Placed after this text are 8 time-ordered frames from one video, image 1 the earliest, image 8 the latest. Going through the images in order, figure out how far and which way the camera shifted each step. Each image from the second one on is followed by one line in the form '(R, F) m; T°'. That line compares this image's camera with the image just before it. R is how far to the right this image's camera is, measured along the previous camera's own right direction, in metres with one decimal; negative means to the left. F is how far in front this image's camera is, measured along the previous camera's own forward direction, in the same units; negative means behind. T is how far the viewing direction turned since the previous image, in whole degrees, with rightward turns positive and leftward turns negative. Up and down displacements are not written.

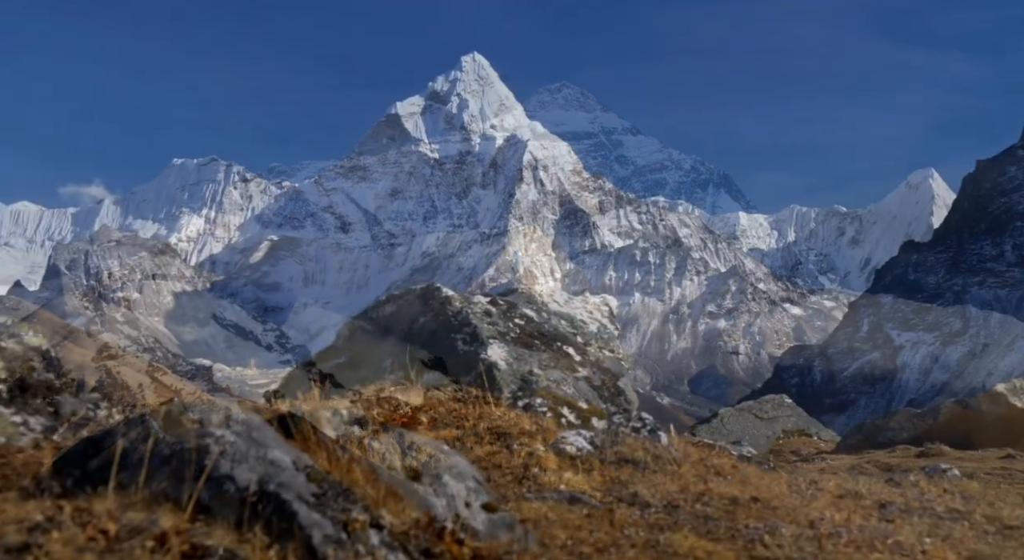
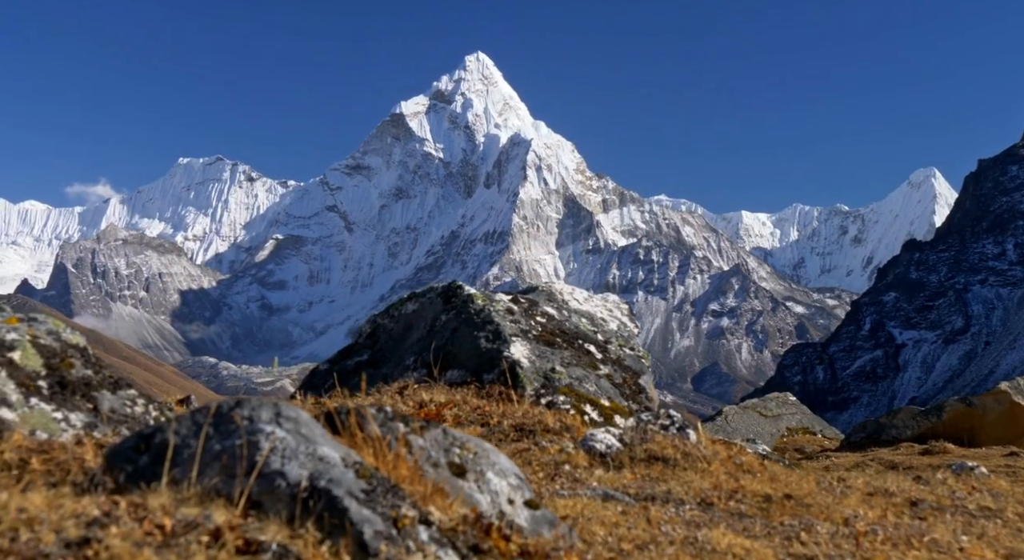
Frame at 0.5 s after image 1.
(-0.6, -0.1) m; +1°
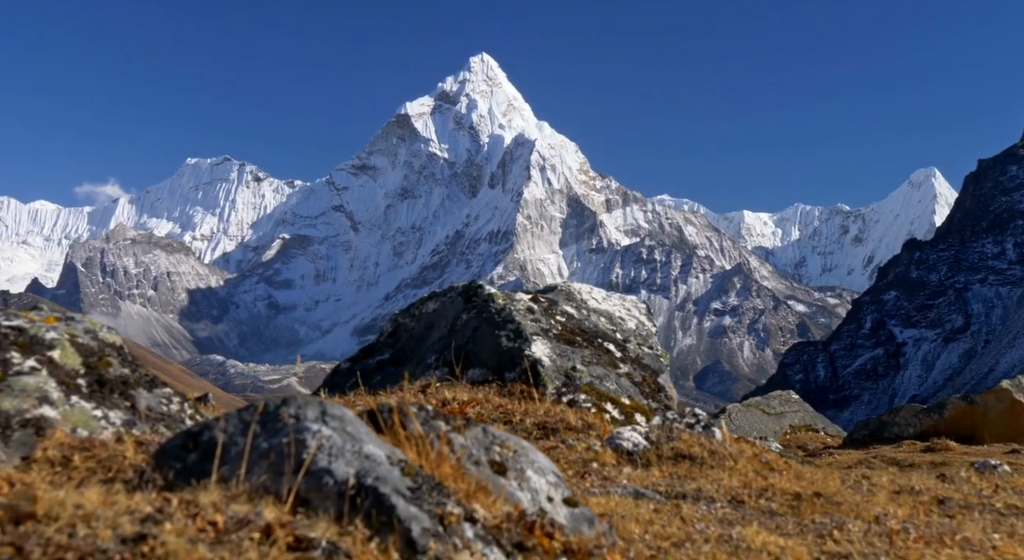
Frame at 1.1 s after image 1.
(-0.6, -0.1) m; 0°
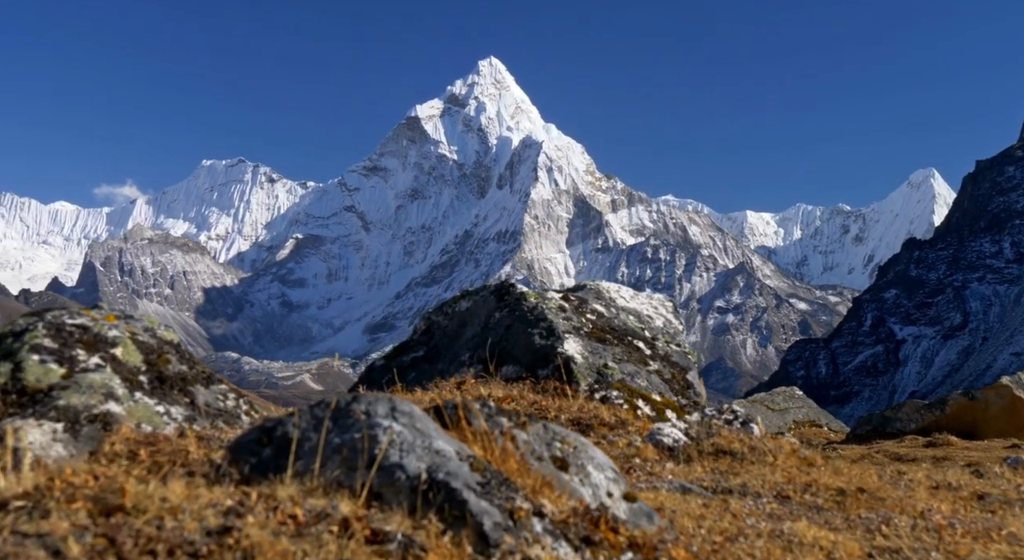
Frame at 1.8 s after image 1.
(-0.9, -0.3) m; +1°
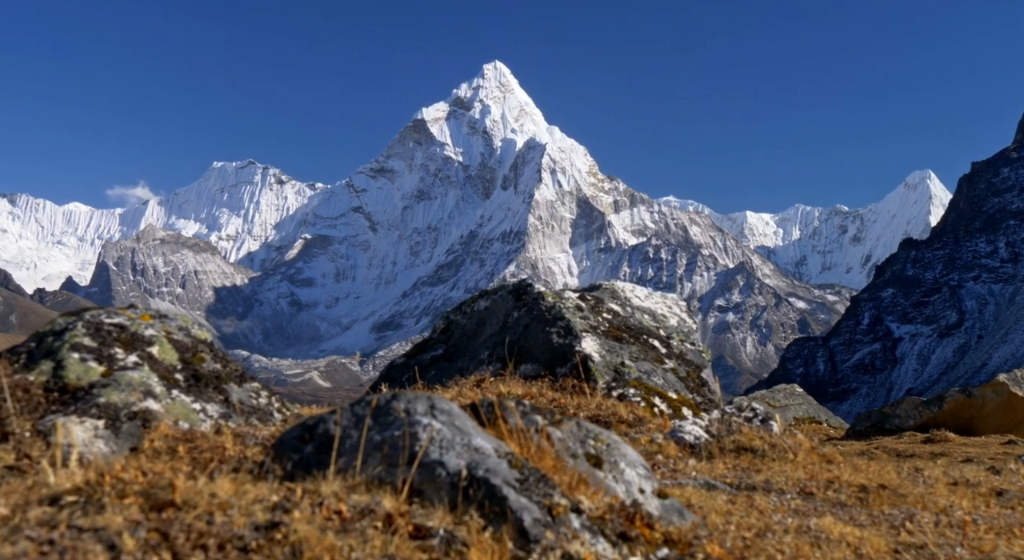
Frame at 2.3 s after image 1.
(-0.5, -0.2) m; 0°
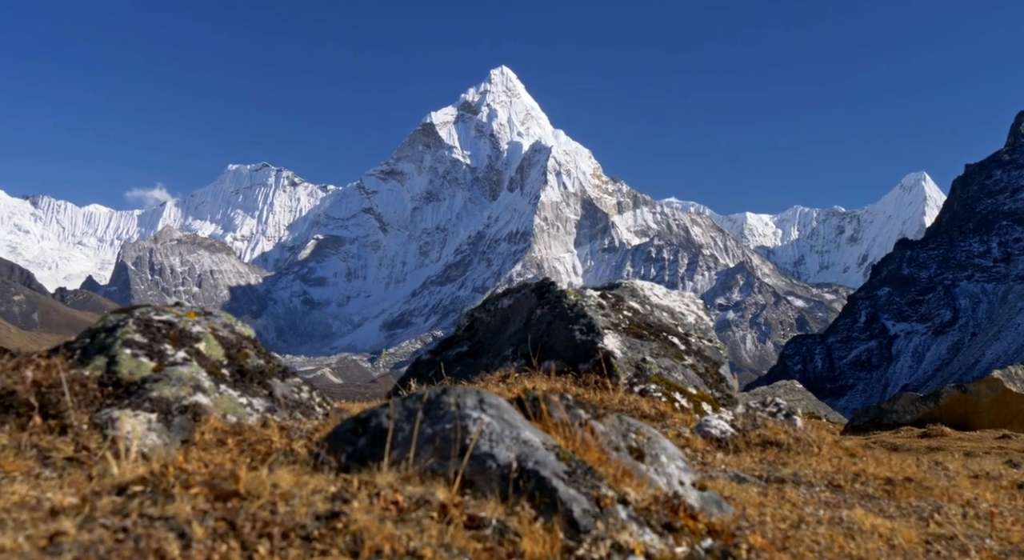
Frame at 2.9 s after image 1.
(-0.6, -0.3) m; 0°
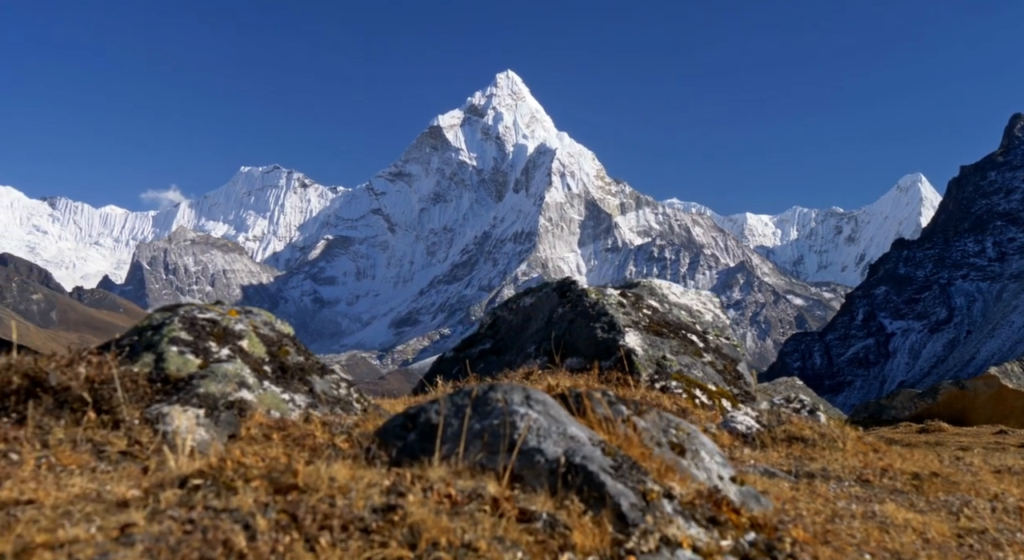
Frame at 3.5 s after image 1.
(-0.6, -0.2) m; 0°
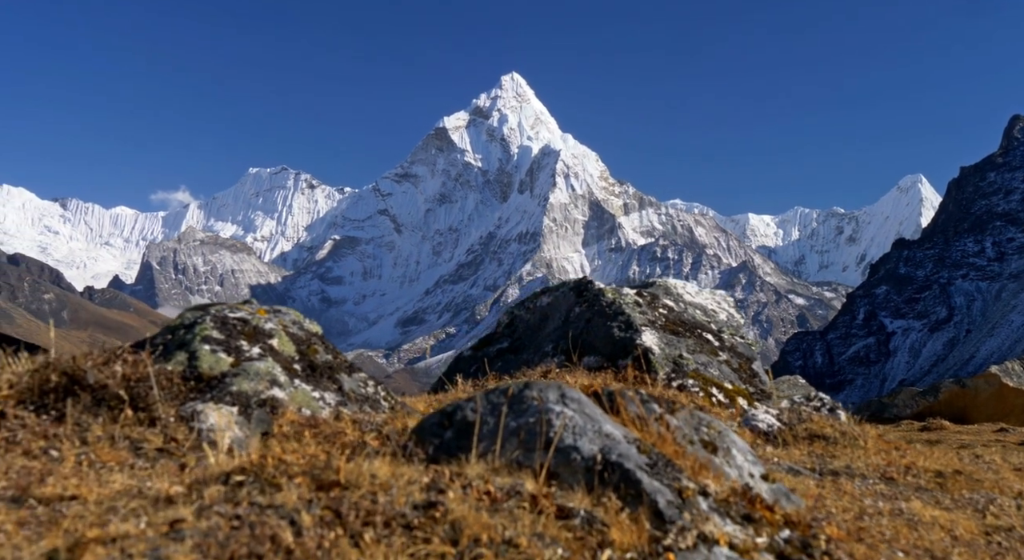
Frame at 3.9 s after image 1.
(-0.5, -0.1) m; 0°
